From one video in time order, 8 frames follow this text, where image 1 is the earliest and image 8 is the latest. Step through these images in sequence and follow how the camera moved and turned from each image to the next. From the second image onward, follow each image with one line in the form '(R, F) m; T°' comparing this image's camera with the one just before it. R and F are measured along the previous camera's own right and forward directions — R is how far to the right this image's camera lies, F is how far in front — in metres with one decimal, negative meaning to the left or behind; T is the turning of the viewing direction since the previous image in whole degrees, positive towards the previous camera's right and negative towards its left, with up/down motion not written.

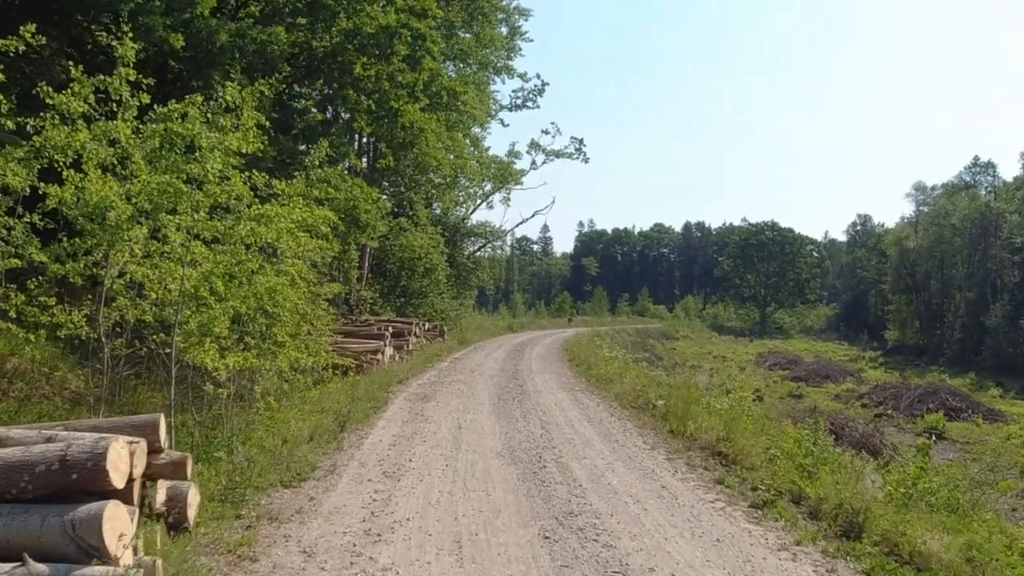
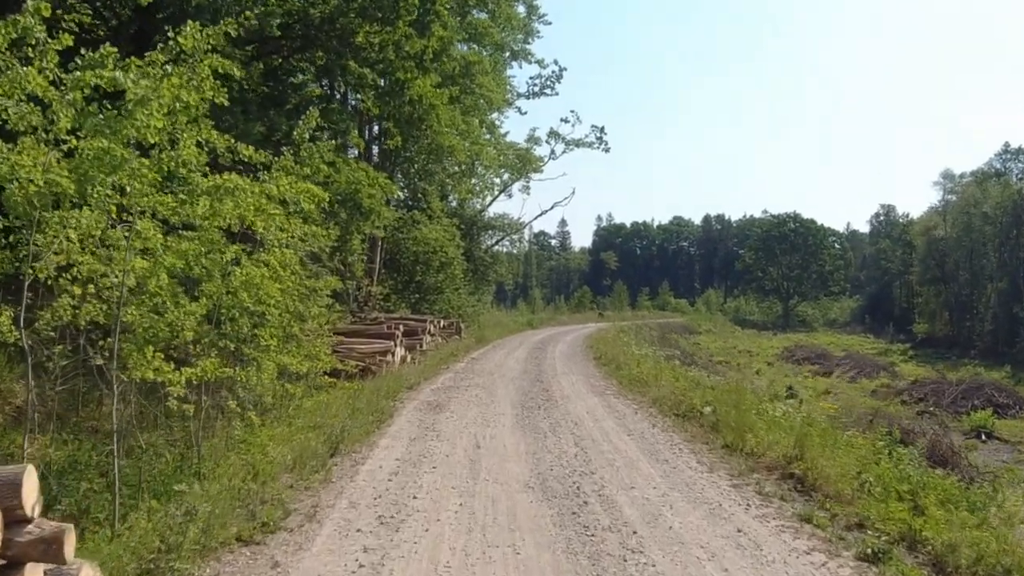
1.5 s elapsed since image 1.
(-0.1, +1.9) m; -1°
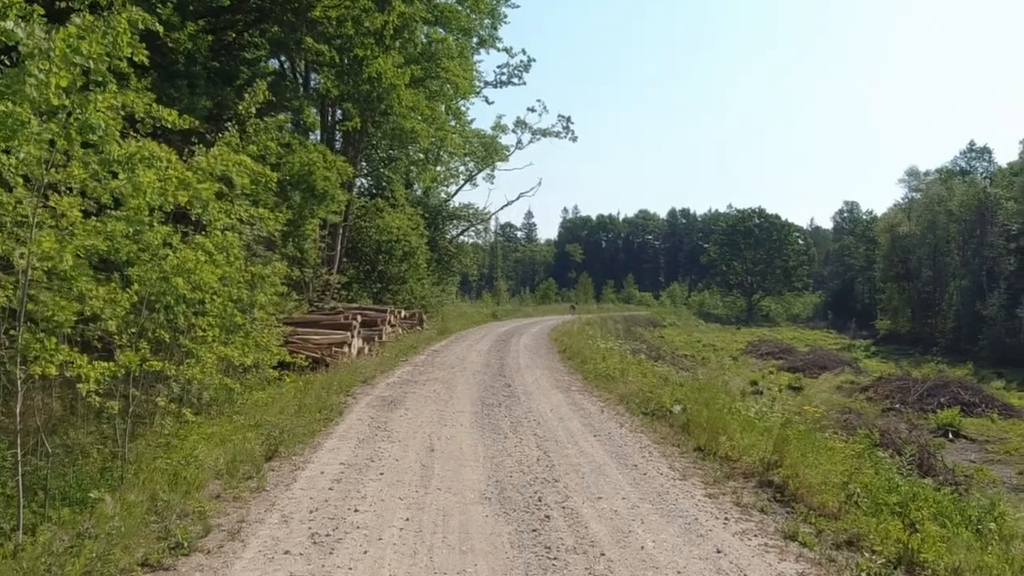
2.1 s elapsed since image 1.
(0.0, +0.8) m; +2°
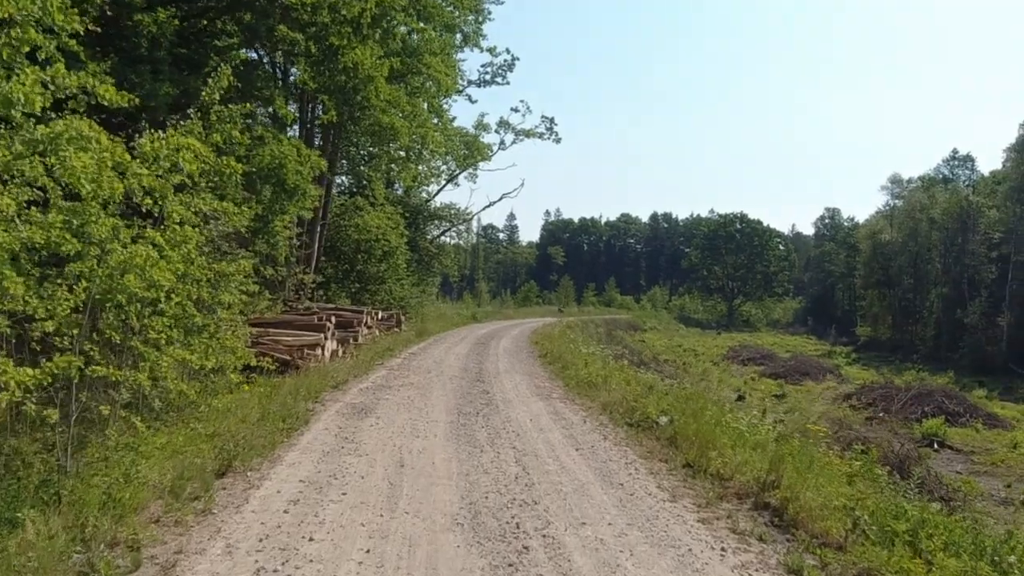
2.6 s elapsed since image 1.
(0.0, +0.7) m; +1°
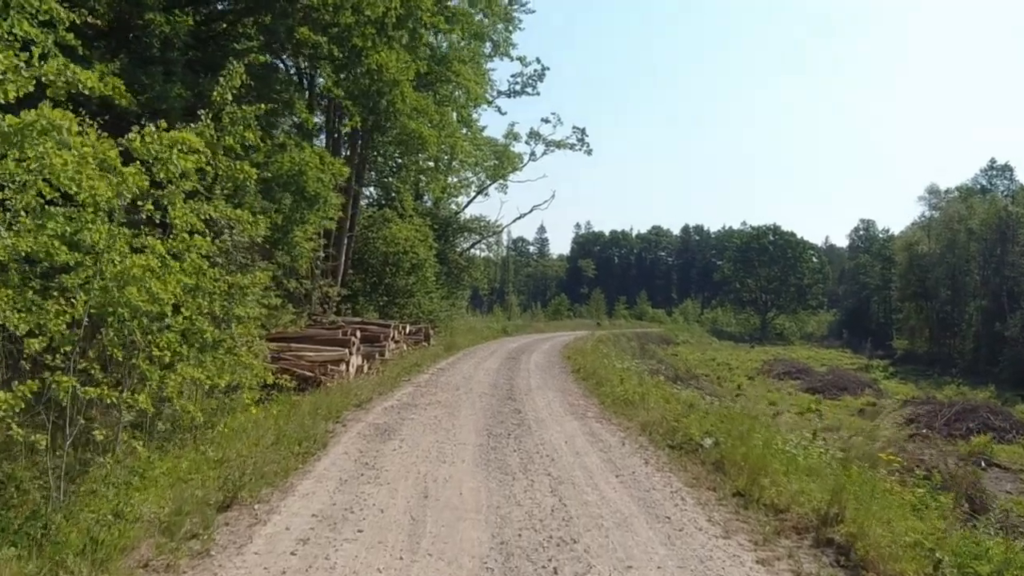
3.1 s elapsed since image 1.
(0.0, +0.7) m; -2°
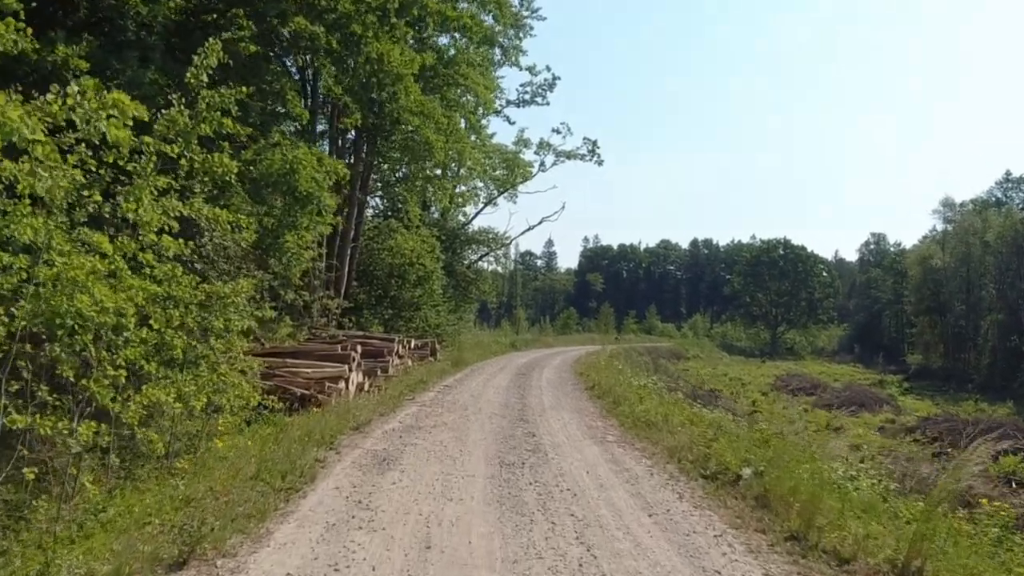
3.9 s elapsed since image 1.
(-0.1, +1.2) m; 0°
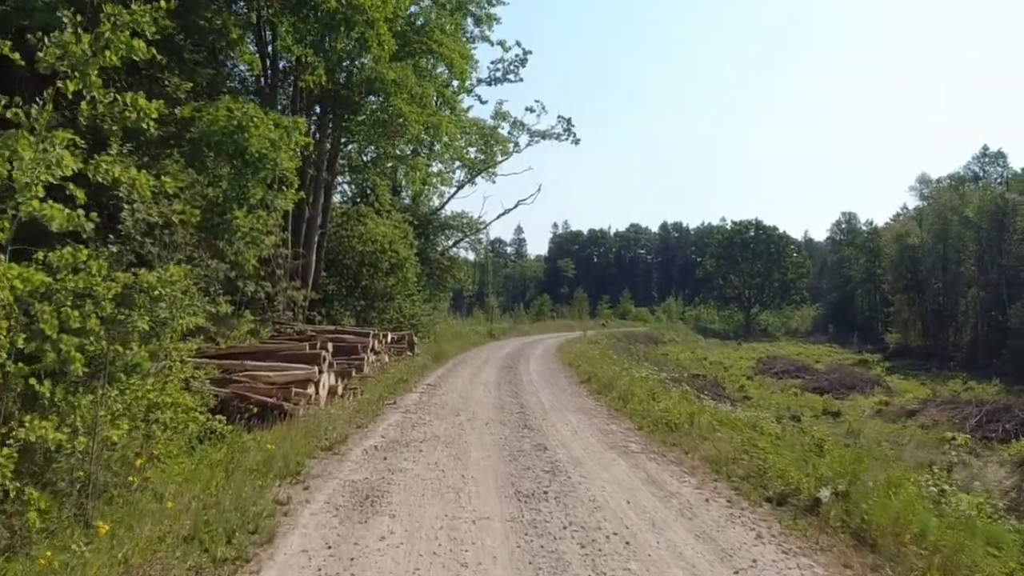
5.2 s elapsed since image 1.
(-0.3, +2.2) m; +2°
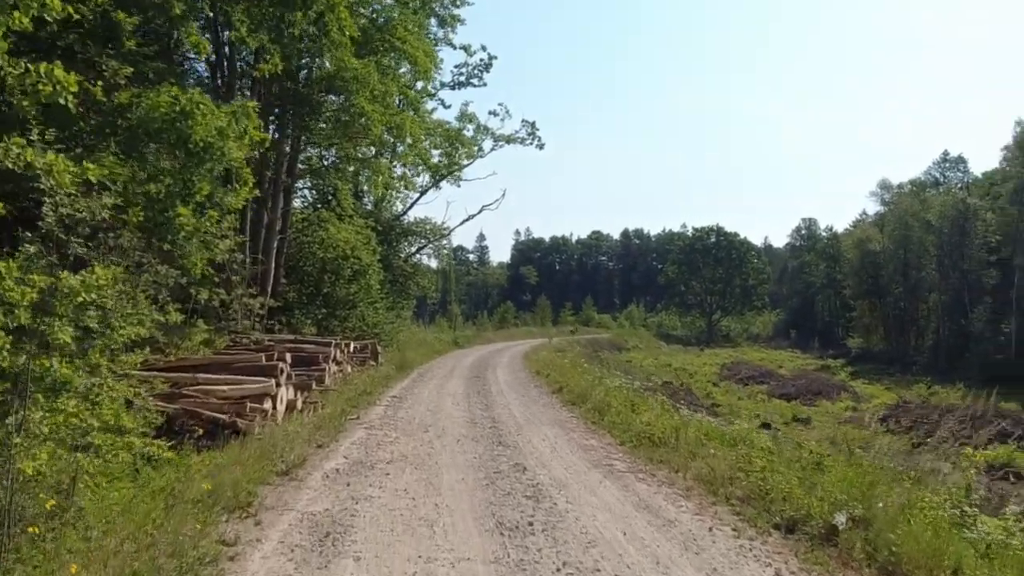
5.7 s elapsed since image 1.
(-0.1, +0.9) m; +2°
